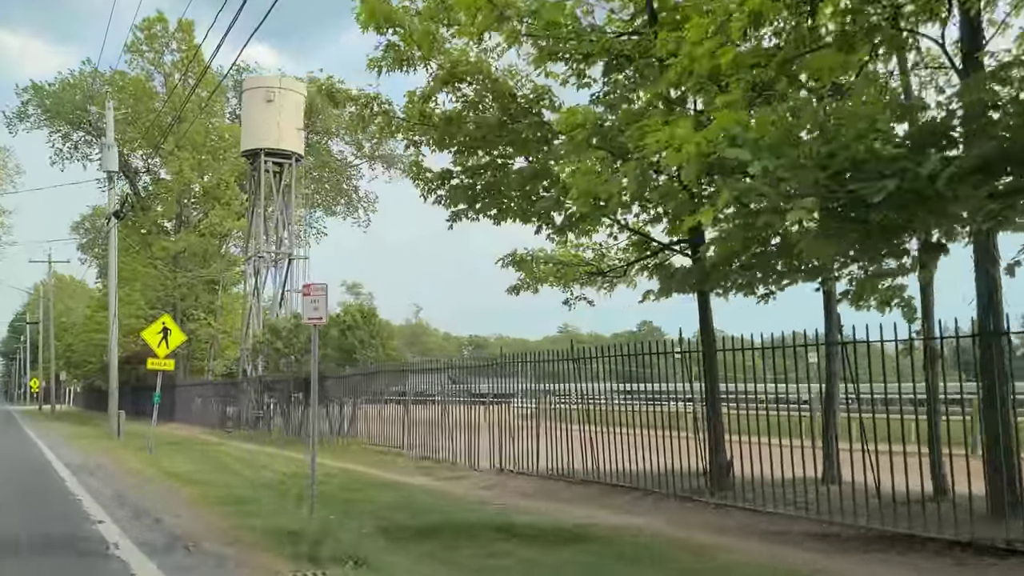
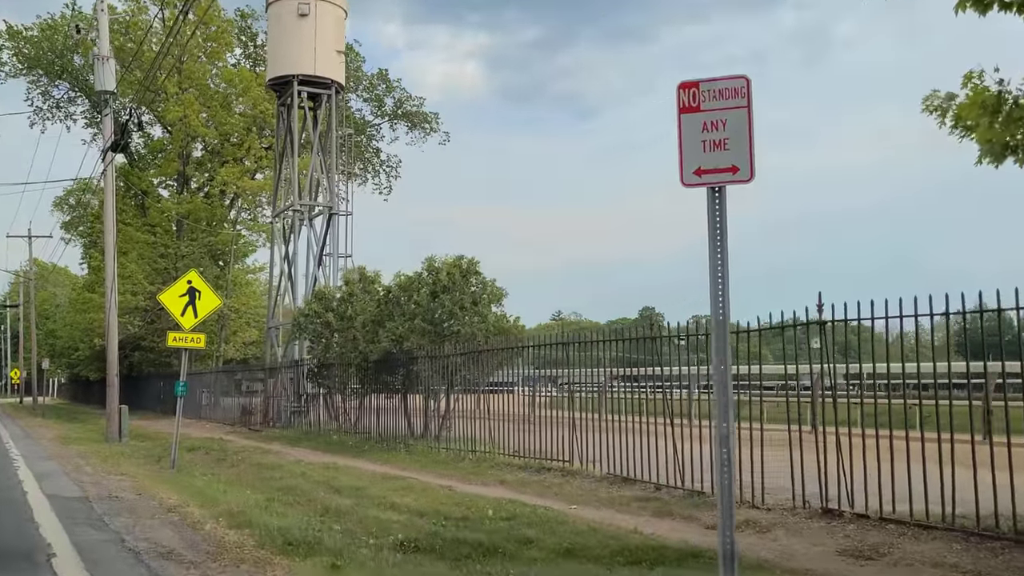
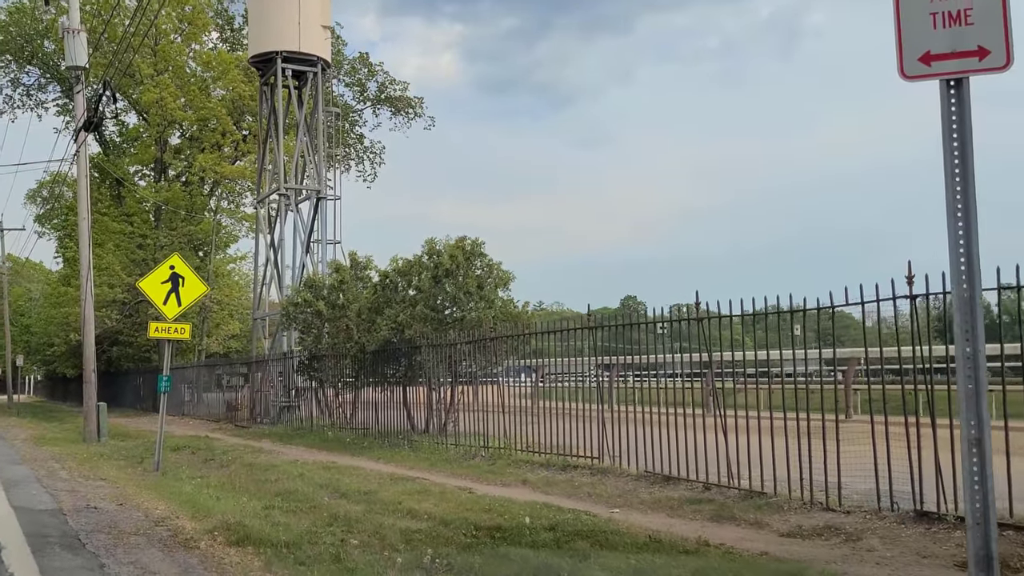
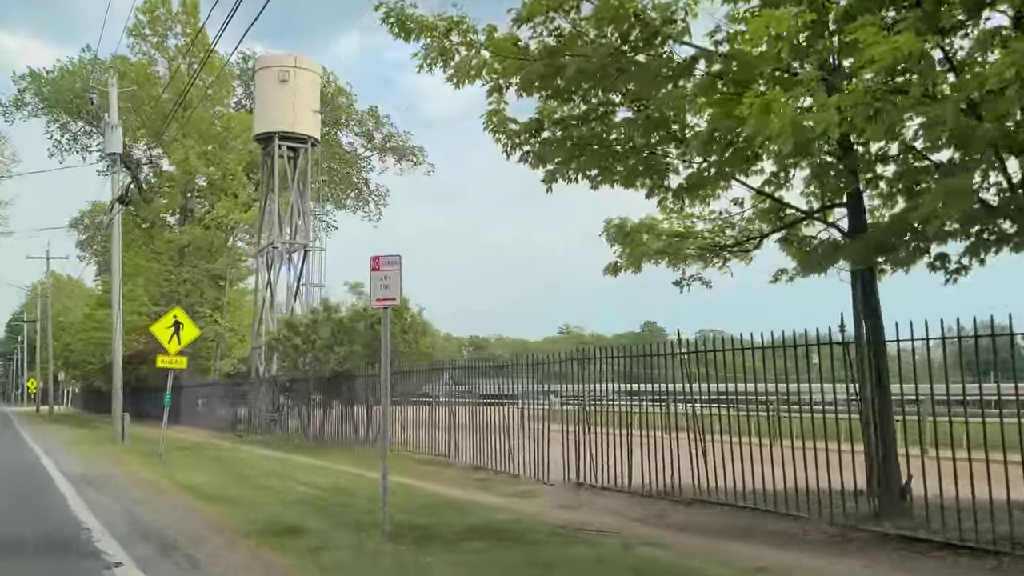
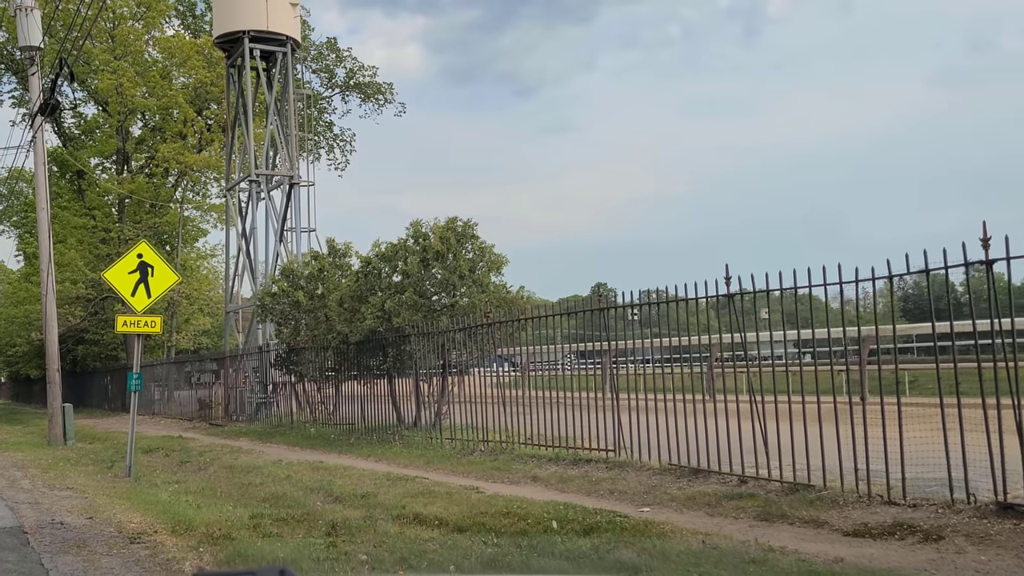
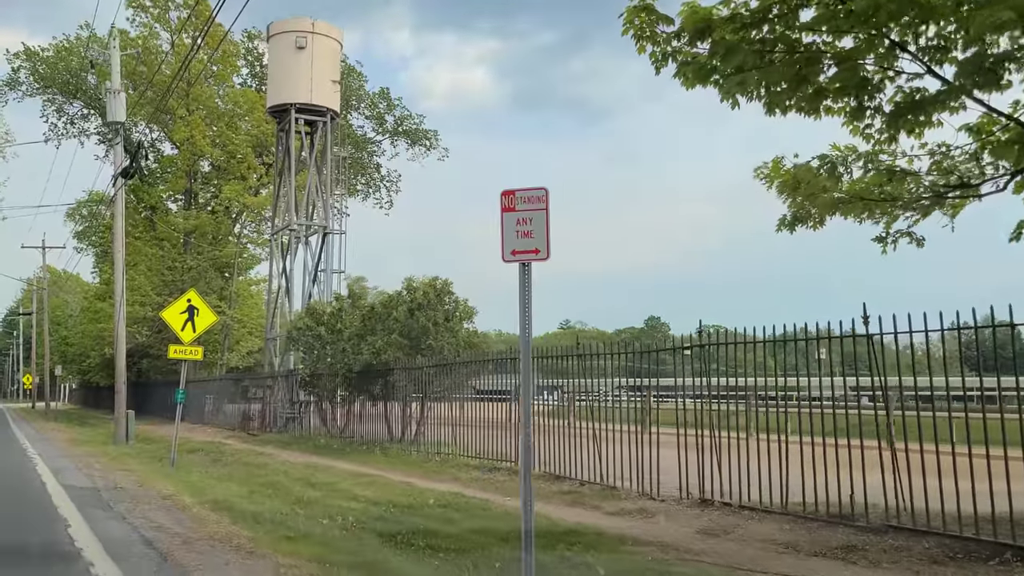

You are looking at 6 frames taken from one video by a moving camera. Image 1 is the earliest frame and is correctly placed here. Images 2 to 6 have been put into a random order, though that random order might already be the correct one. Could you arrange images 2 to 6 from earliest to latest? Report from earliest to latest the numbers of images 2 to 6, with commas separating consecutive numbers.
4, 6, 2, 3, 5
